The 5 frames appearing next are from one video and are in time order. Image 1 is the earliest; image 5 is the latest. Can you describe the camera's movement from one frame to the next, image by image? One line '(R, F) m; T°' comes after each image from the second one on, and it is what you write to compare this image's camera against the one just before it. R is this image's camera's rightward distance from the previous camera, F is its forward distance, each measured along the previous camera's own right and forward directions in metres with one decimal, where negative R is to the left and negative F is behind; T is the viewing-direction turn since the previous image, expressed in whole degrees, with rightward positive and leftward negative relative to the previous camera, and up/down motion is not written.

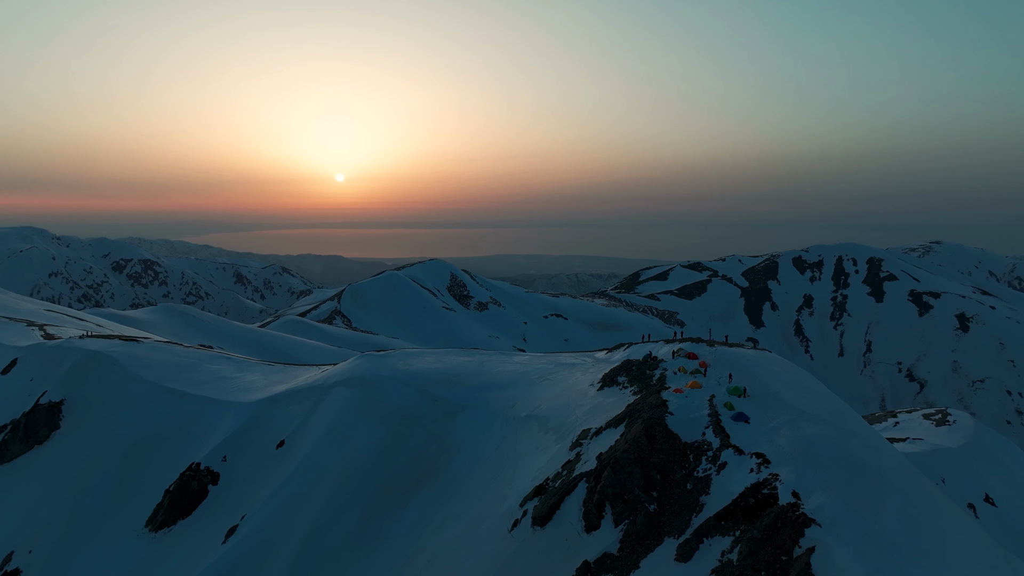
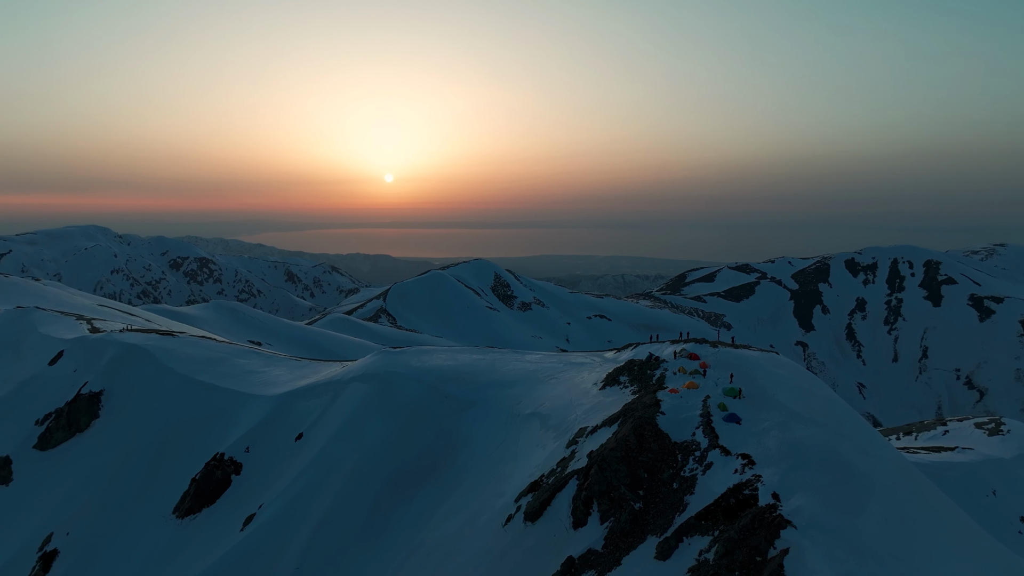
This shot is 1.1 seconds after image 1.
(+1.4, -0.3) m; -4°
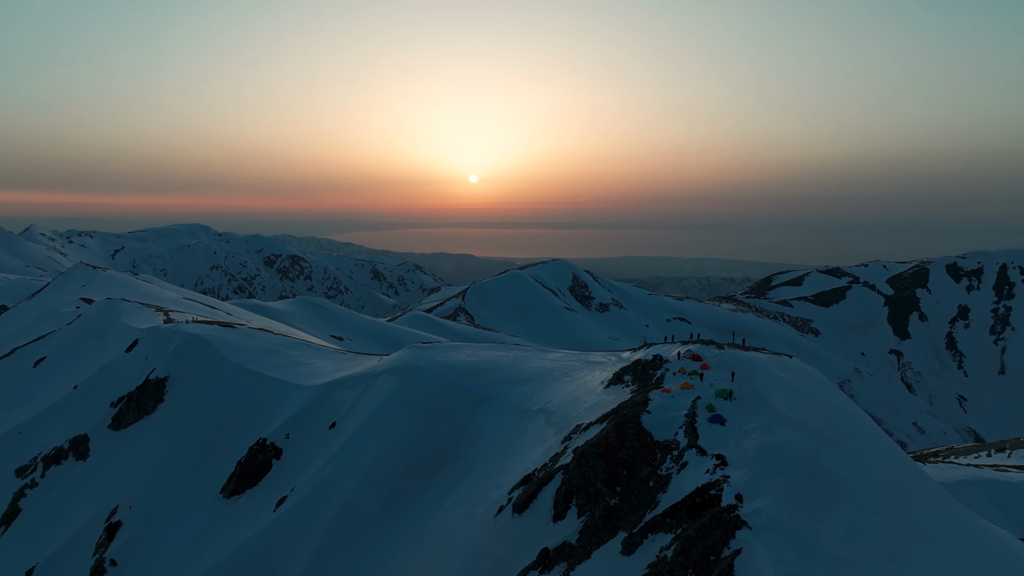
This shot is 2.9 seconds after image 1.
(+2.5, -0.4) m; -7°
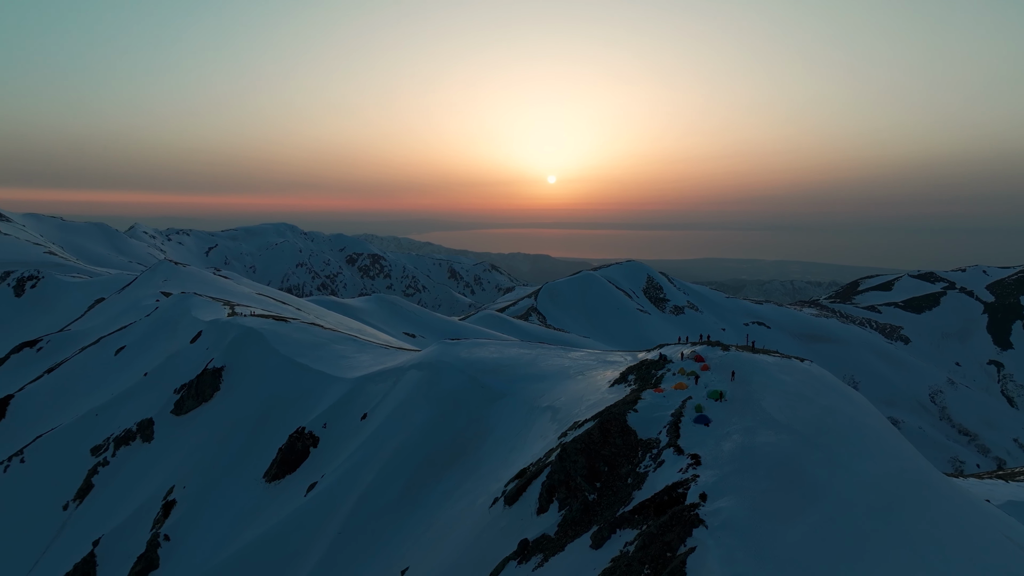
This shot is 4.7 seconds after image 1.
(+2.3, -0.4) m; -6°
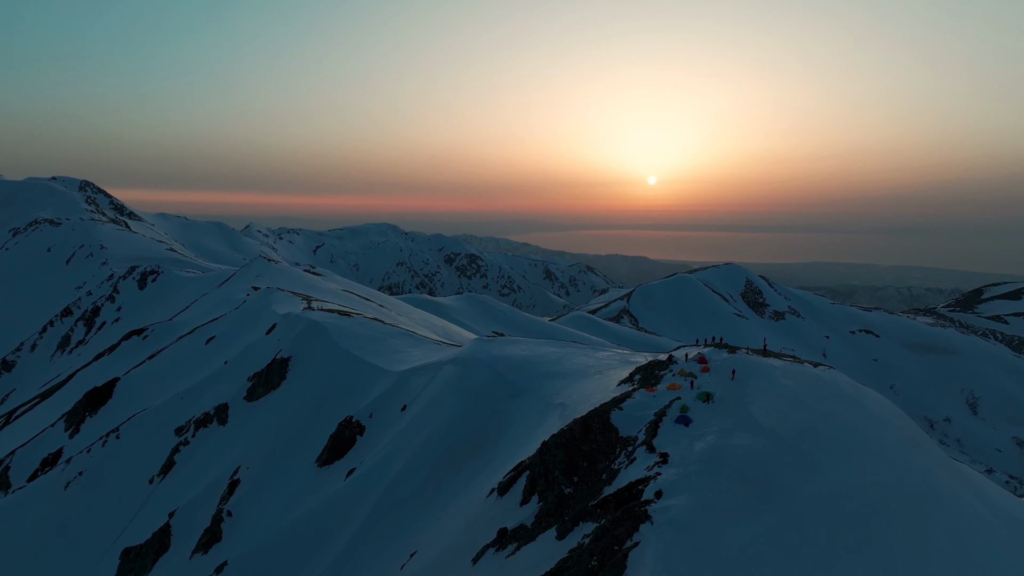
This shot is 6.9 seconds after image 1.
(+2.9, -0.4) m; -8°
